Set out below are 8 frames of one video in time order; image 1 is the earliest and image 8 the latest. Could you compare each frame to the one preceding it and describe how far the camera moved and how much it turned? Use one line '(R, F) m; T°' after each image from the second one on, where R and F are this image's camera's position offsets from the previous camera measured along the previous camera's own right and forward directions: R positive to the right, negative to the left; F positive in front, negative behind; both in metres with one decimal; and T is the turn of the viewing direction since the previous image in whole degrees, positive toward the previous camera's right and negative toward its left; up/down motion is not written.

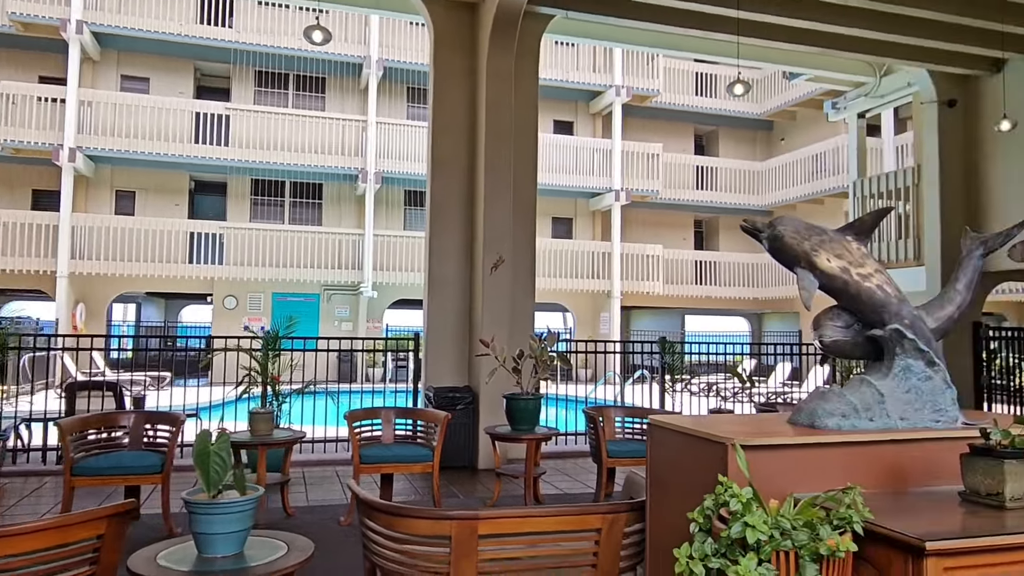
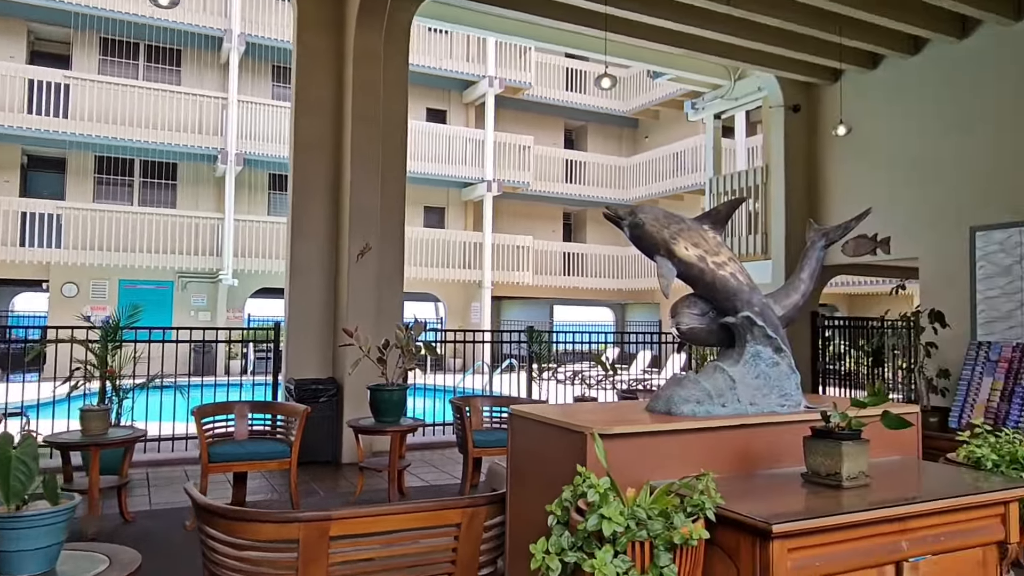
(0.0, +0.1) m; +10°
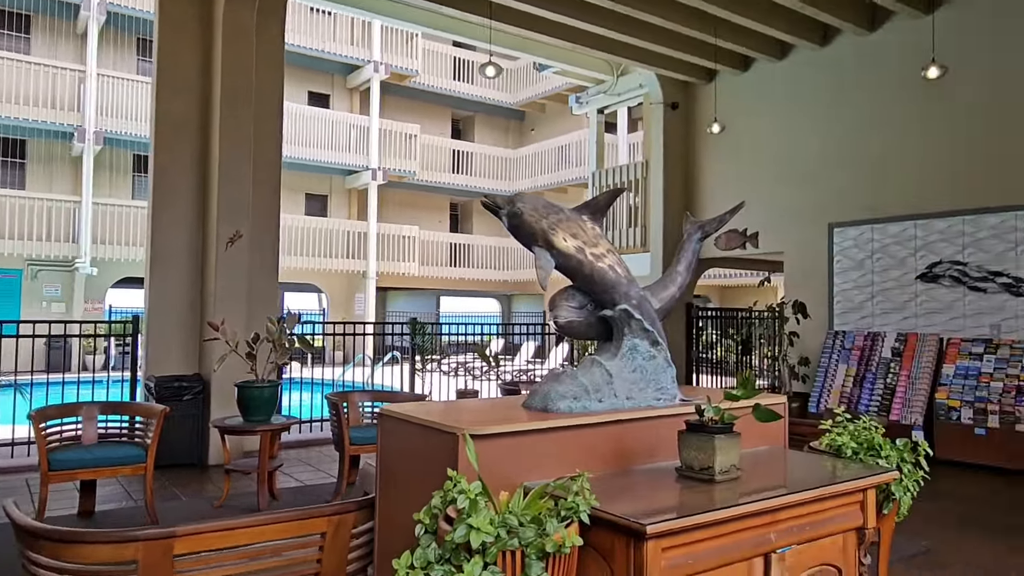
(0.0, +0.1) m; +9°
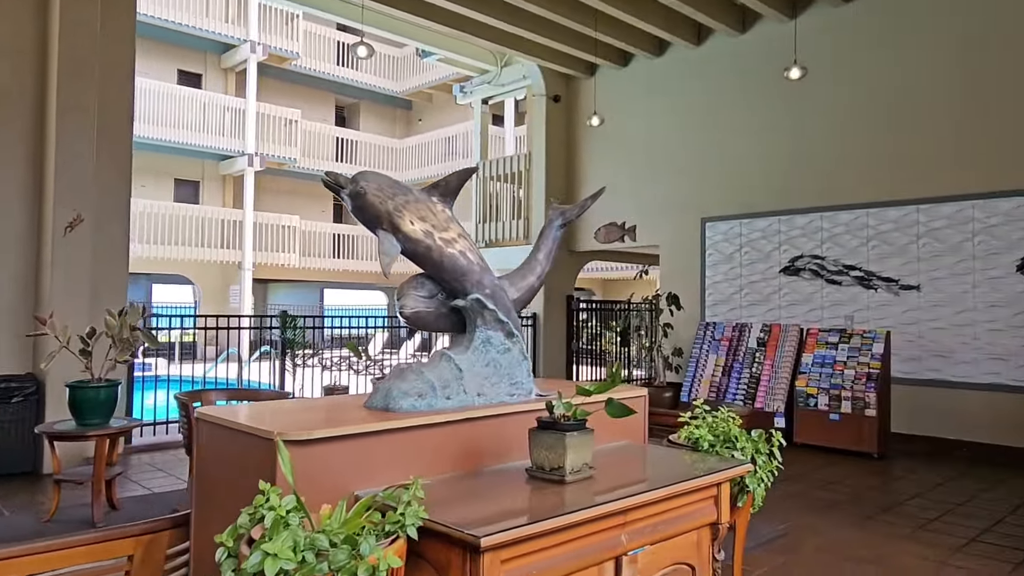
(+0.1, +0.2) m; +9°
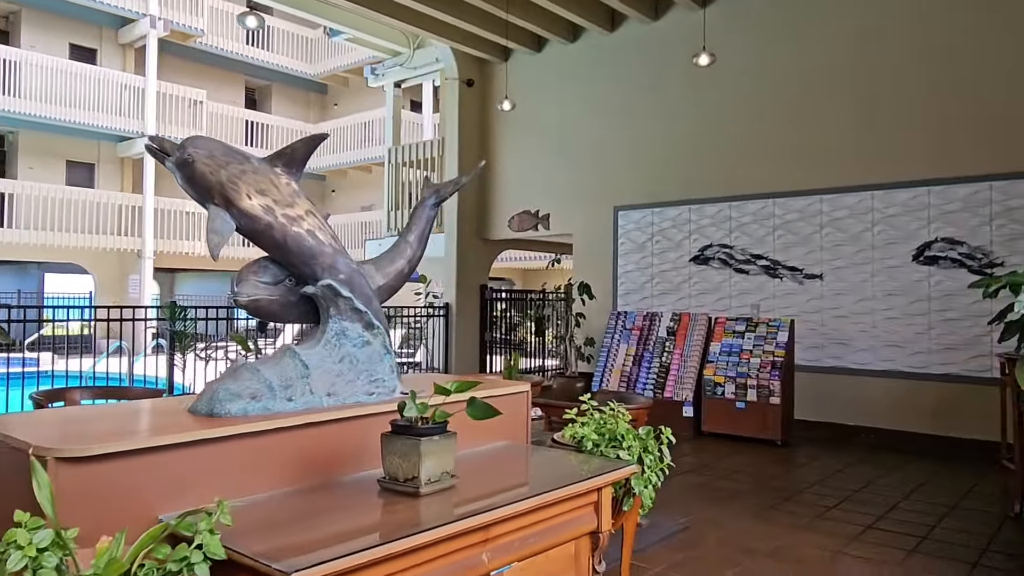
(+0.2, +0.2) m; +6°
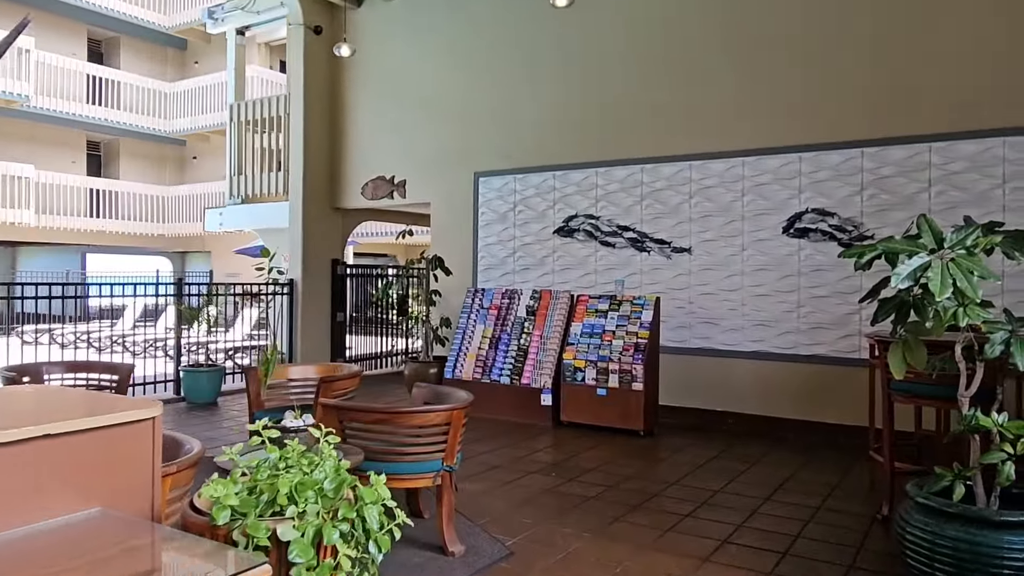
(+0.5, +0.8) m; +8°
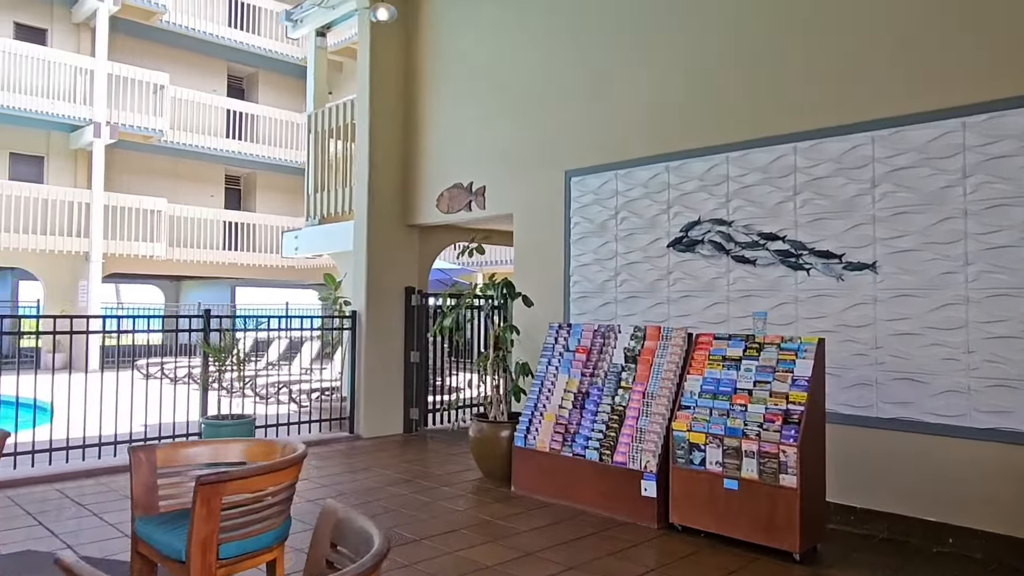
(+0.5, +1.9) m; -13°
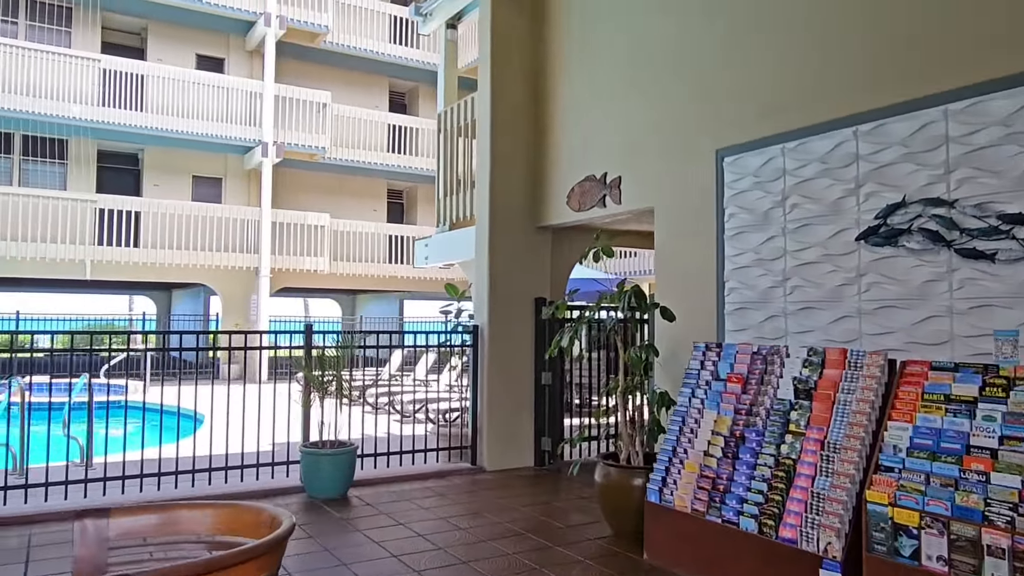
(+0.3, +1.1) m; -14°
